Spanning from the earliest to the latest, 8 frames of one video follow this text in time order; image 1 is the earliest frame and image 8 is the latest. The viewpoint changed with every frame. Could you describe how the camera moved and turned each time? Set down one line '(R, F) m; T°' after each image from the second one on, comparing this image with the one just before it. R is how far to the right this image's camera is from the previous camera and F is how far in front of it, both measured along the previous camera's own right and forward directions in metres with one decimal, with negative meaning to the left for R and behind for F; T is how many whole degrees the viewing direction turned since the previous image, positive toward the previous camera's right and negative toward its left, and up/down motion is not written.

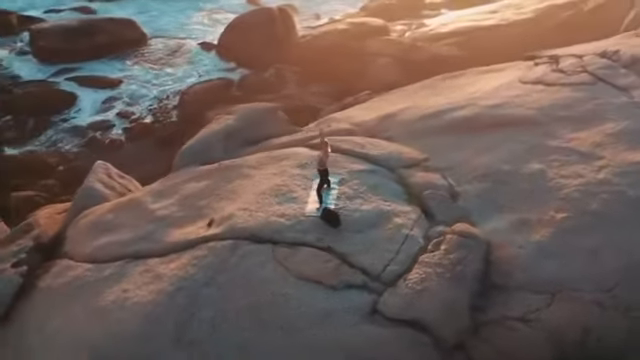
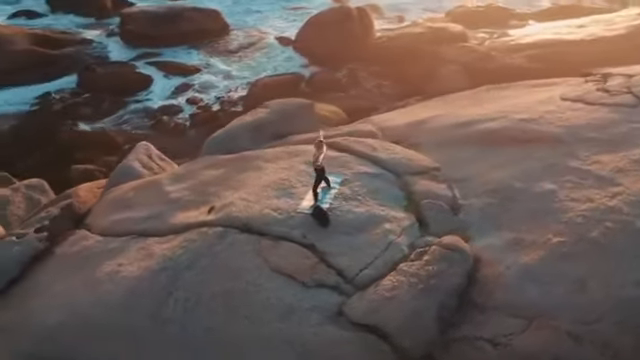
(+0.8, 0.0) m; -9°
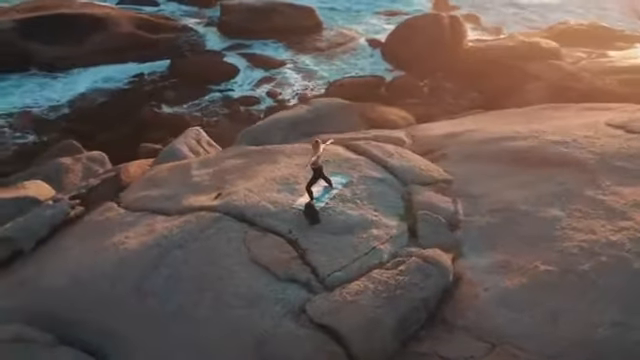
(+0.9, 0.0) m; -10°
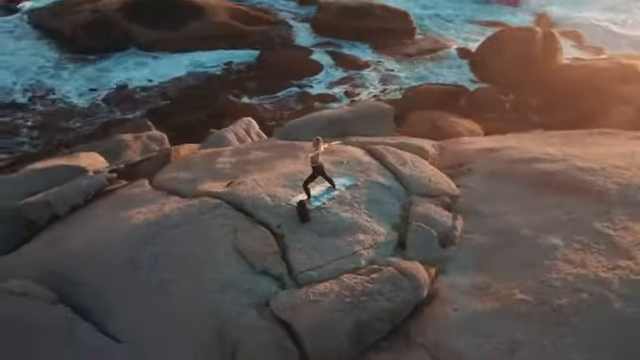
(+0.9, +0.1) m; -10°
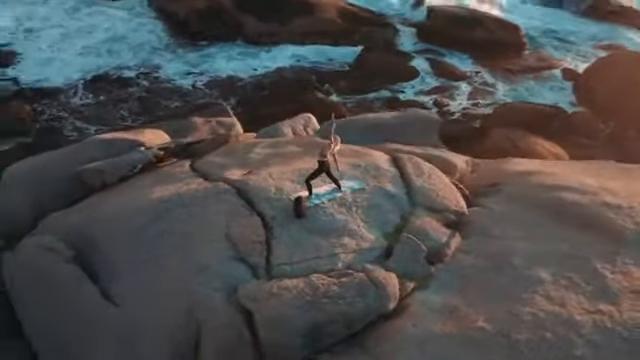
(+1.0, +0.1) m; -11°
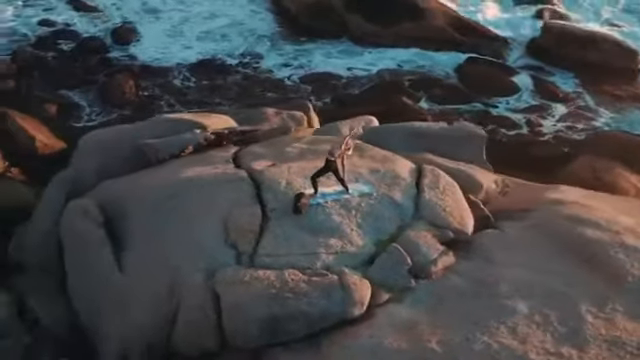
(+1.0, +0.1) m; -11°
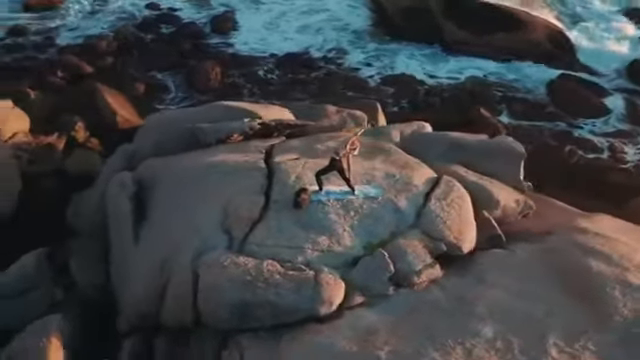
(+0.9, 0.0) m; -10°
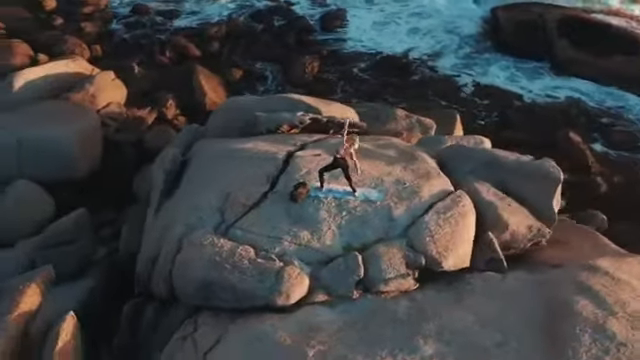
(+1.0, +0.1) m; -11°
